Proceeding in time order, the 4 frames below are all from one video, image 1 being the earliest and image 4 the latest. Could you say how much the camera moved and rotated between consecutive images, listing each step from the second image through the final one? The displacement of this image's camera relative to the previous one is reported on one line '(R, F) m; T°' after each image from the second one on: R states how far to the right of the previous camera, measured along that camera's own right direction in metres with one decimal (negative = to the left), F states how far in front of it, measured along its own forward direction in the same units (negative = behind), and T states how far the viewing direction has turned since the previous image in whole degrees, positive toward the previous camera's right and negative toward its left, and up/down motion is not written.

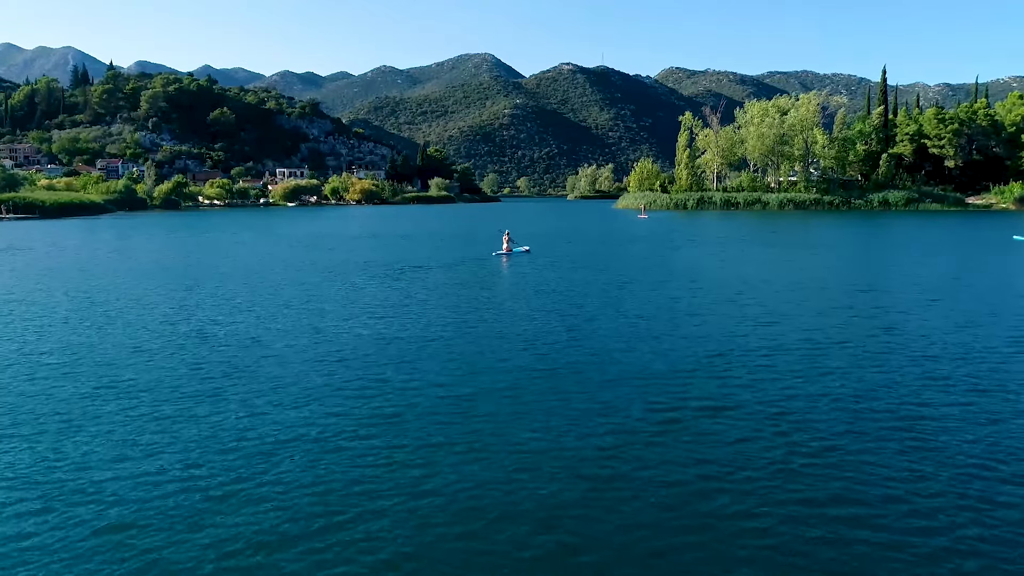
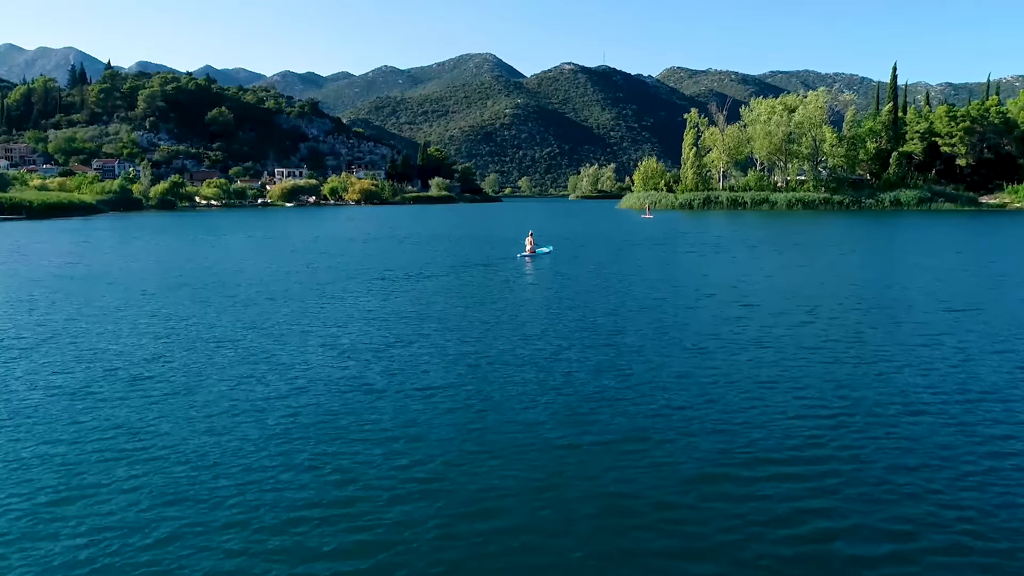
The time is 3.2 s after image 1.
(-0.1, +2.6) m; 0°
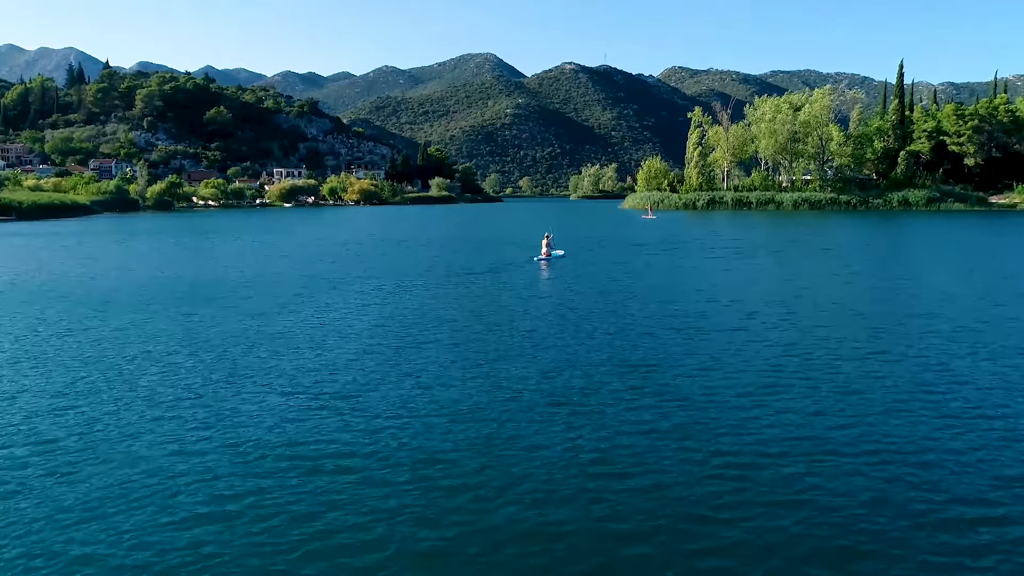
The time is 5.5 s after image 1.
(0.0, +1.9) m; 0°
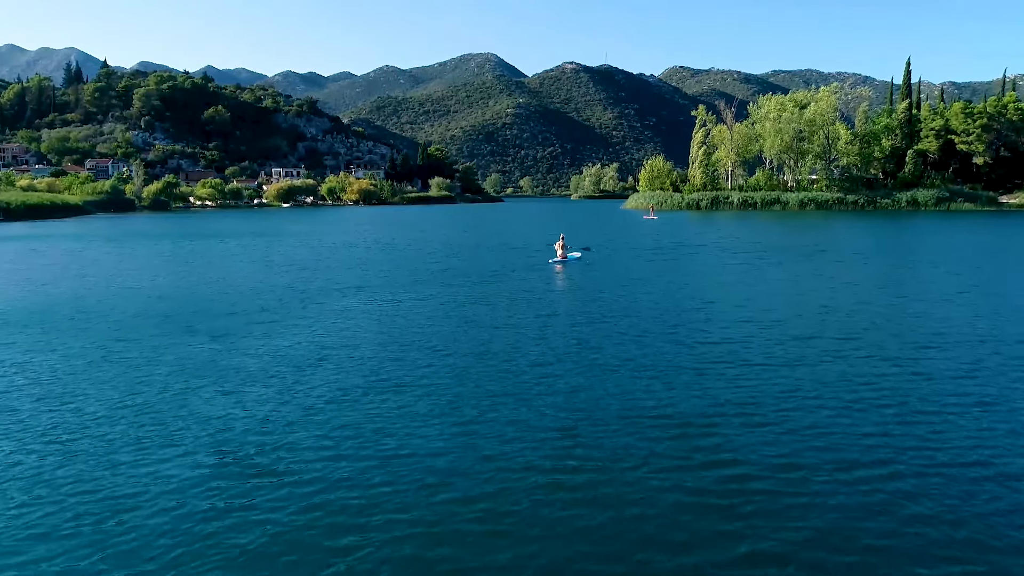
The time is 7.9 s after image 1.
(0.0, +2.0) m; 0°
